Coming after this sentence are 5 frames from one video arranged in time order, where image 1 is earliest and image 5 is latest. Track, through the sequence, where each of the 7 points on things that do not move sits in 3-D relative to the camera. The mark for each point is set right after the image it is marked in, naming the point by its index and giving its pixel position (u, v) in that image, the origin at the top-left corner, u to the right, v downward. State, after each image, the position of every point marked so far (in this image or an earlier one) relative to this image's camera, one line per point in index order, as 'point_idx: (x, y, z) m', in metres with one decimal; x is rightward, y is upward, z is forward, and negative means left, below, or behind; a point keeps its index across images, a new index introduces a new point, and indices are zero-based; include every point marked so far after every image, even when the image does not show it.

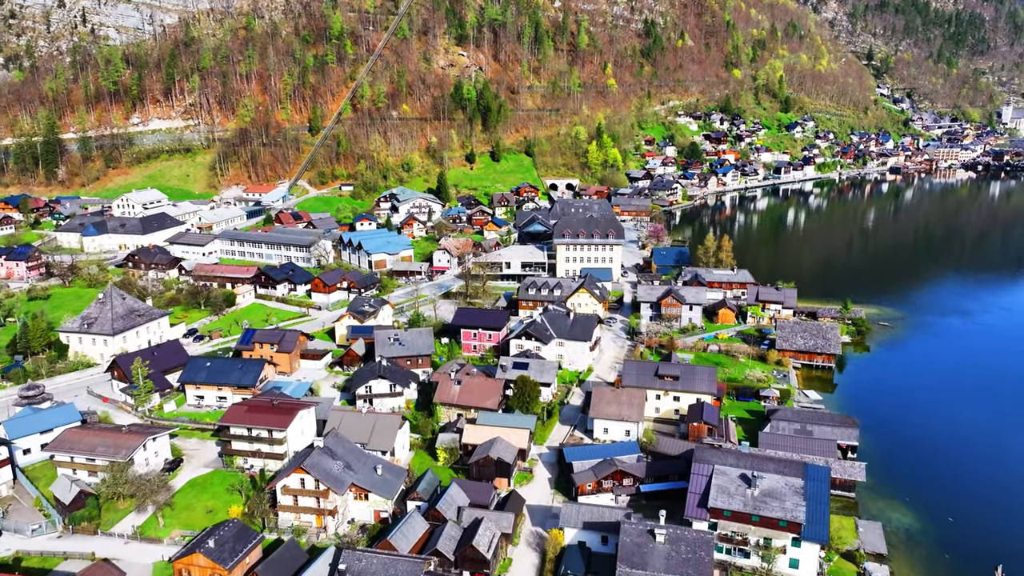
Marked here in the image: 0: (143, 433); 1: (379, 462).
0: (-10.8, -4.3, +19.9) m
1: (-3.6, -4.8, +18.5) m
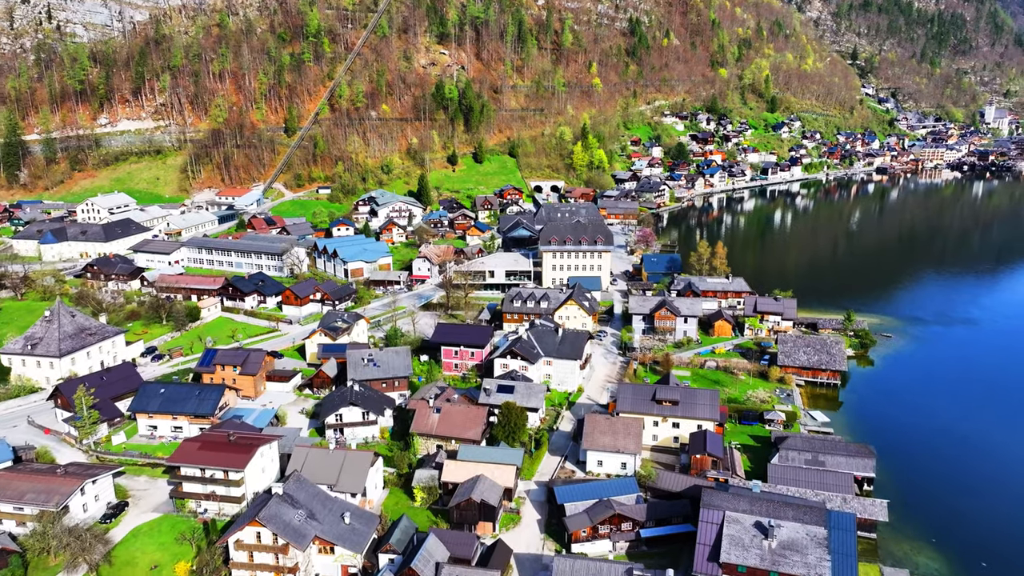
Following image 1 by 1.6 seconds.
0: (-11.2, -4.9, +17.7) m
1: (-4.0, -5.3, +16.4) m
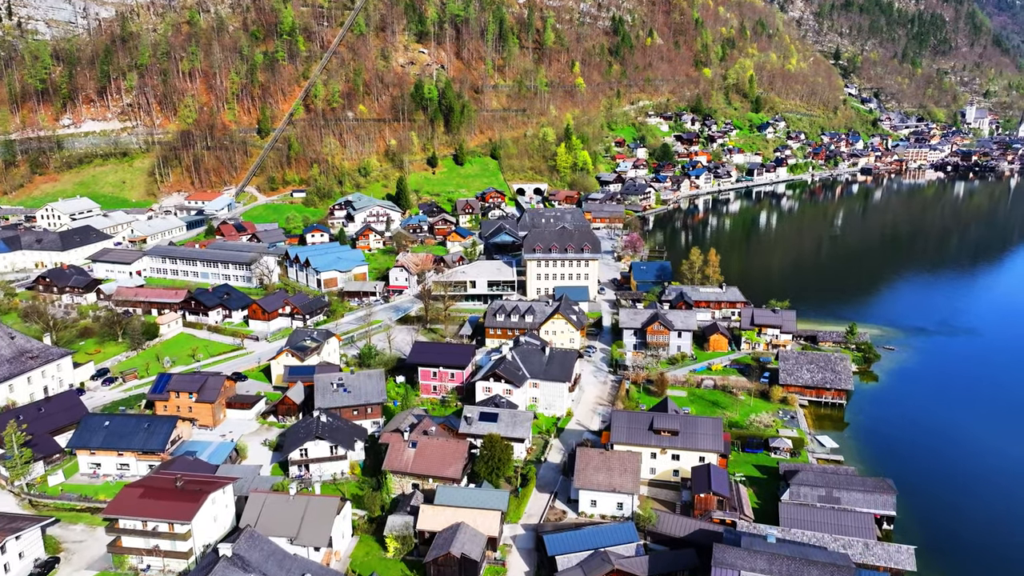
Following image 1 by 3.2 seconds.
0: (-11.6, -5.5, +15.4) m
1: (-4.3, -5.9, +14.3) m
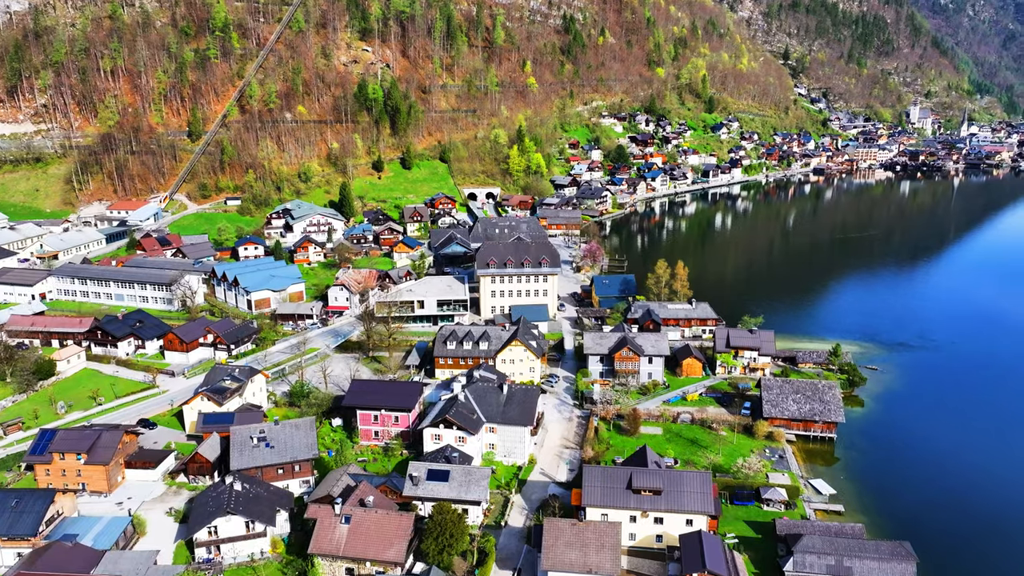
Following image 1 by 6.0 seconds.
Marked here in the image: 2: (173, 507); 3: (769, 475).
0: (-12.4, -6.6, +11.6) m
1: (-5.0, -6.9, +11.0) m
2: (-9.1, -5.9, +18.3) m
3: (+7.3, -5.3, +19.4) m
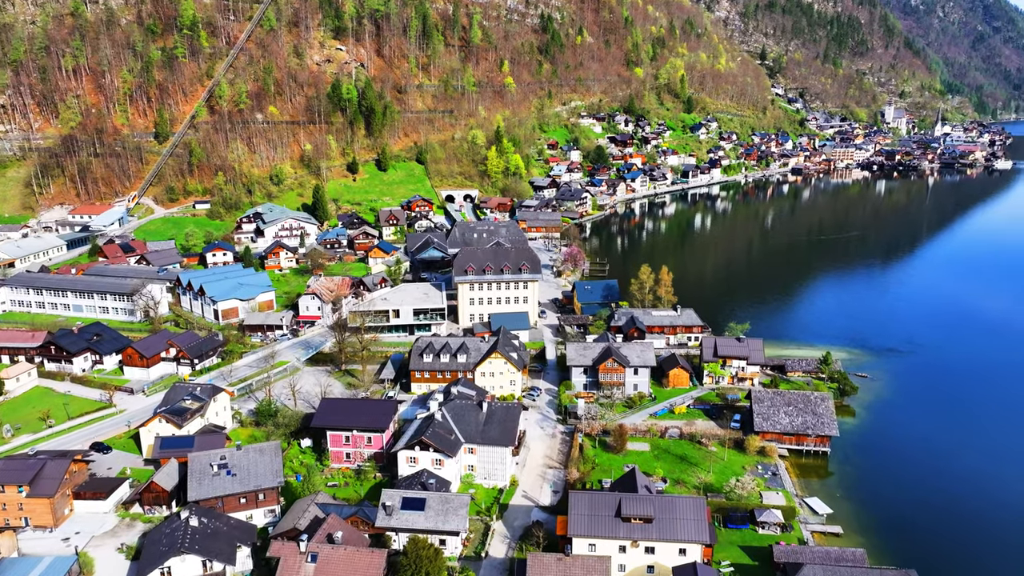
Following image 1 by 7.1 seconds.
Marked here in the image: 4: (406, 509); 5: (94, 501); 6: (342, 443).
0: (-12.6, -7.1, +10.1) m
1: (-5.3, -7.3, +9.7) m
2: (-9.6, -6.3, +16.9) m
3: (+6.8, -5.6, +18.4) m
4: (-2.5, -5.2, +16.1) m
5: (-11.1, -5.7, +18.1) m
6: (-5.0, -4.5, +19.8) m
